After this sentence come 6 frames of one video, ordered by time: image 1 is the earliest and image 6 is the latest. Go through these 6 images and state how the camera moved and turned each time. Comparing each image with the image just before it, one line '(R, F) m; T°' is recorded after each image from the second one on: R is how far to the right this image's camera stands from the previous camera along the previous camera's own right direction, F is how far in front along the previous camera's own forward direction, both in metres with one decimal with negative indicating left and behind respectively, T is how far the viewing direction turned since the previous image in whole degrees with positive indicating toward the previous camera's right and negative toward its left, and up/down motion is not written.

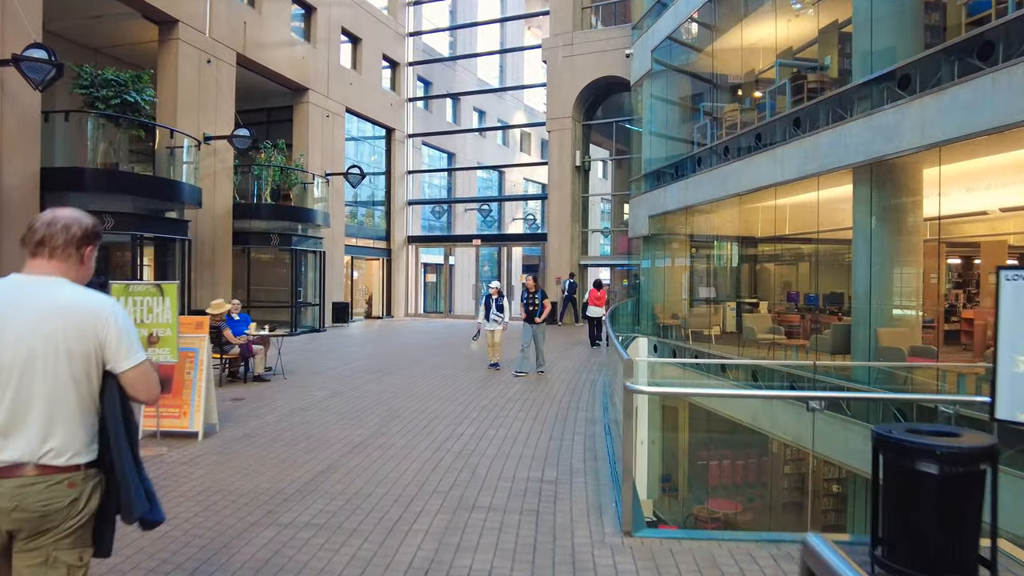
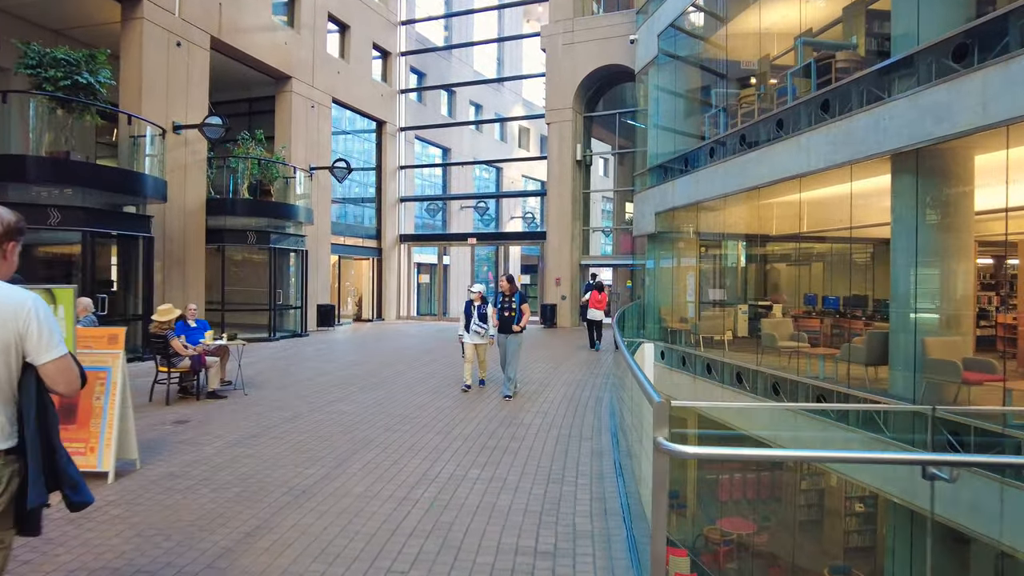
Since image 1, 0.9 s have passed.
(+0.1, +1.2) m; 0°
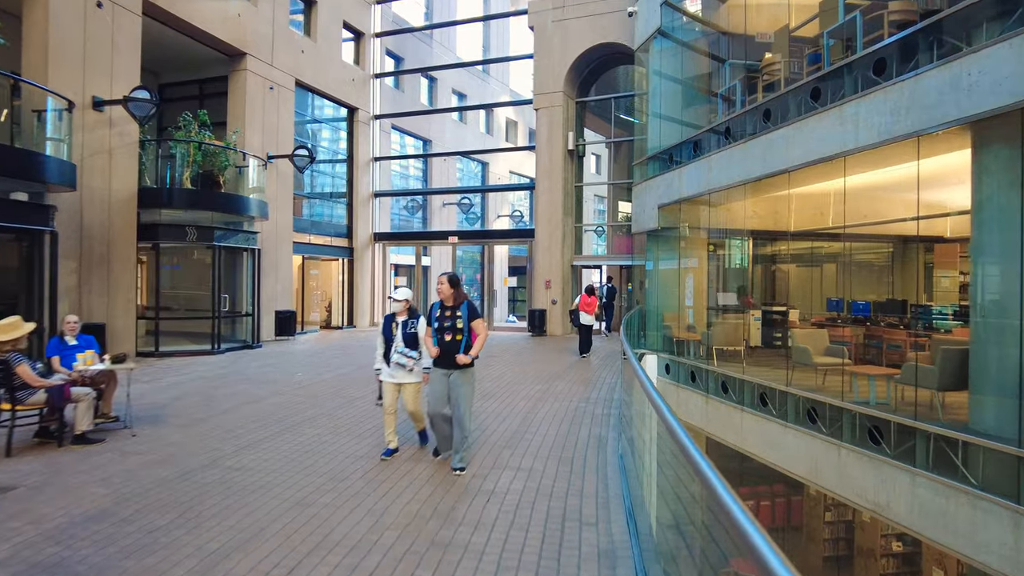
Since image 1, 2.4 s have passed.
(+0.1, +2.0) m; +1°
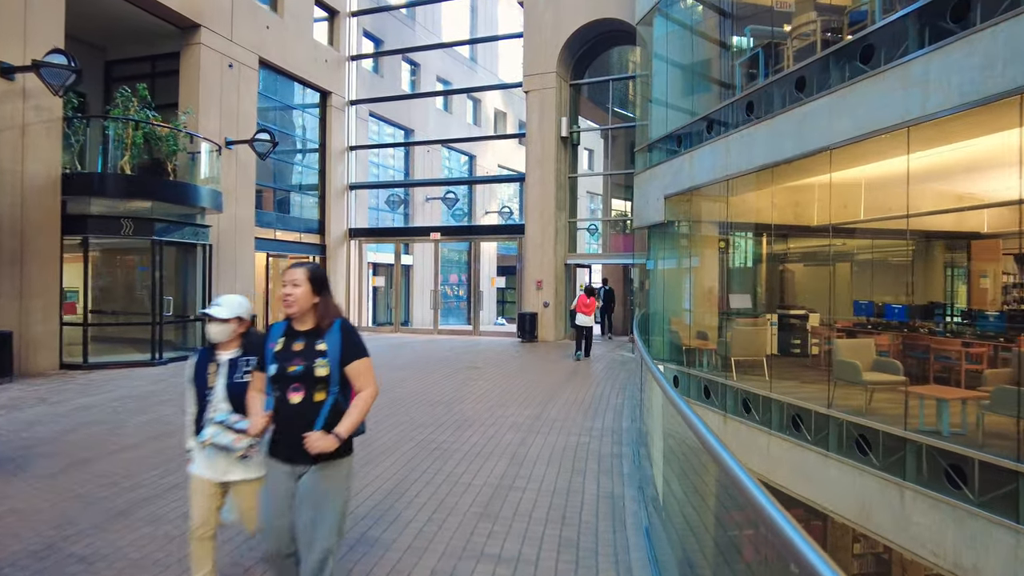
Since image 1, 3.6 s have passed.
(+0.1, +1.7) m; +1°
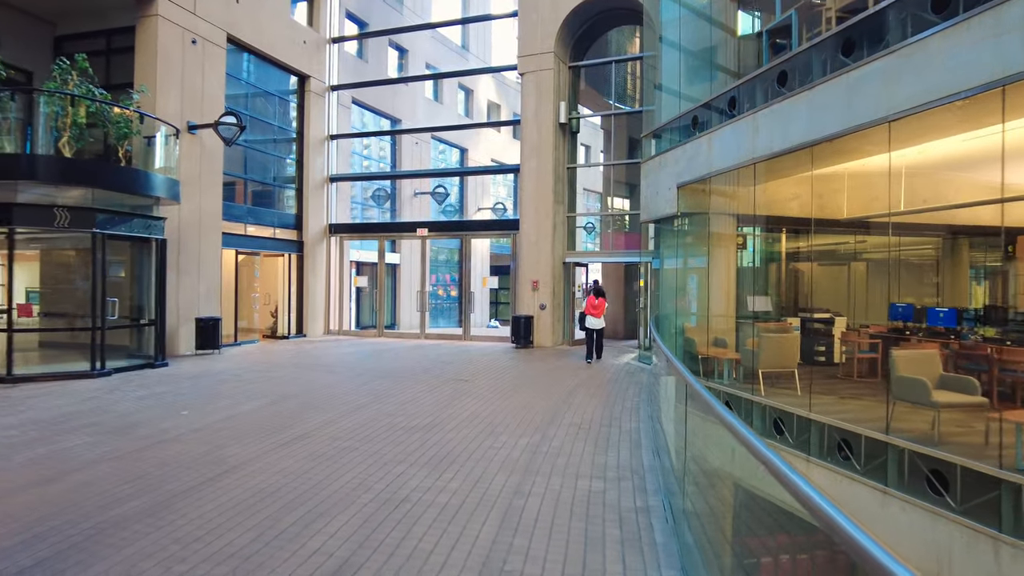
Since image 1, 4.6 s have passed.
(0.0, +1.4) m; 0°
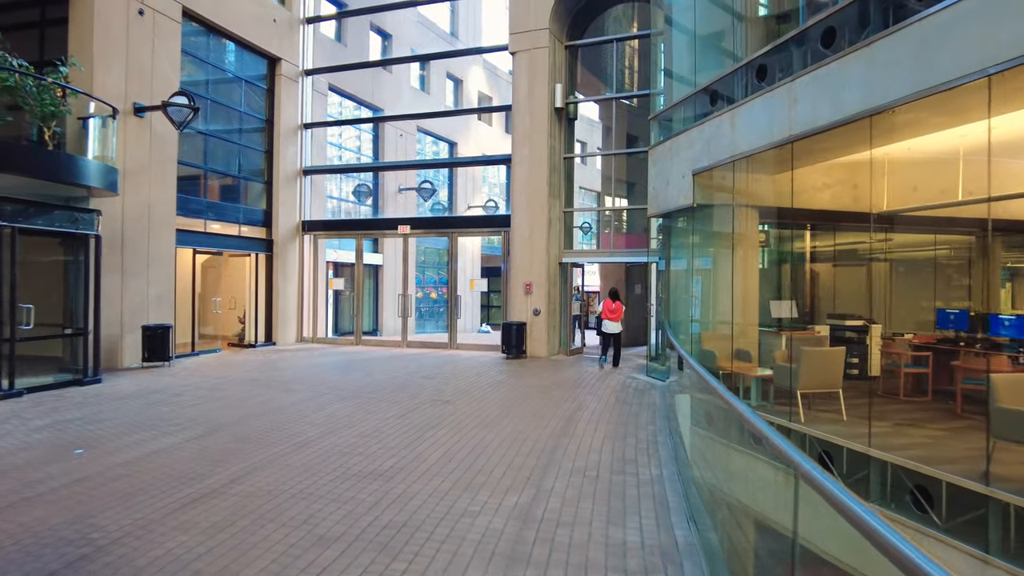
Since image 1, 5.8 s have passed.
(+0.1, +1.5) m; 0°
